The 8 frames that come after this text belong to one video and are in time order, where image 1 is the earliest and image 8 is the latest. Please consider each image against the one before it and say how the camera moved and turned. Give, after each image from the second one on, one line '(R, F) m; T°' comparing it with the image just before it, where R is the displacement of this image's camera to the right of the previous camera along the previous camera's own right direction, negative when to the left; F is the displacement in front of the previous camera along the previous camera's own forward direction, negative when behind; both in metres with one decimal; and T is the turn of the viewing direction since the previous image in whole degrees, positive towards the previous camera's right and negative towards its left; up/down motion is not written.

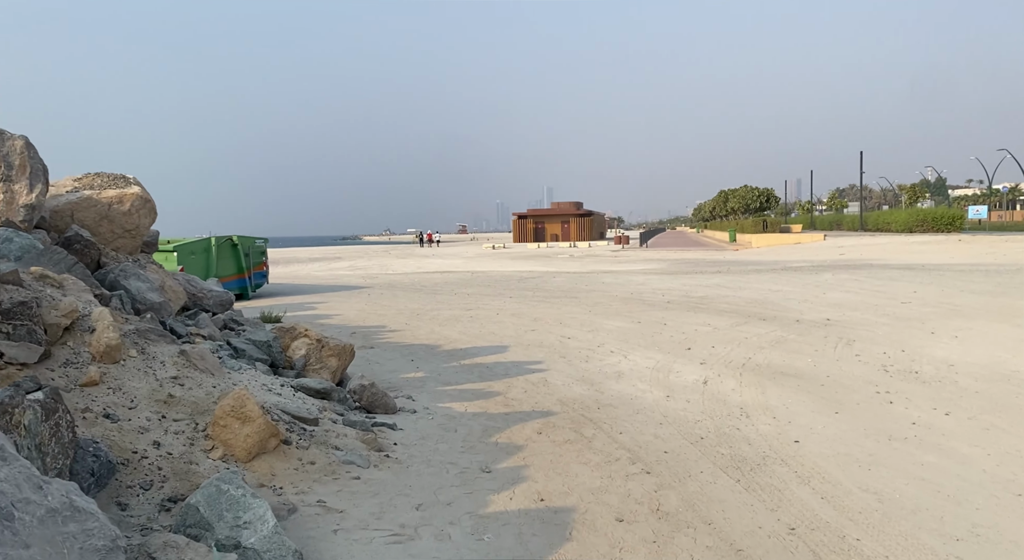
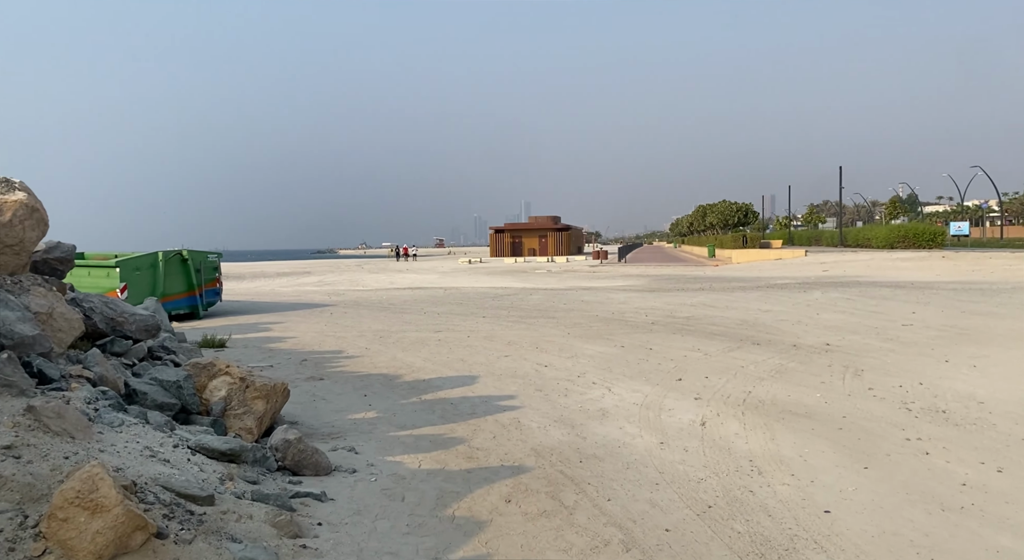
(+0.1, +1.4) m; +2°
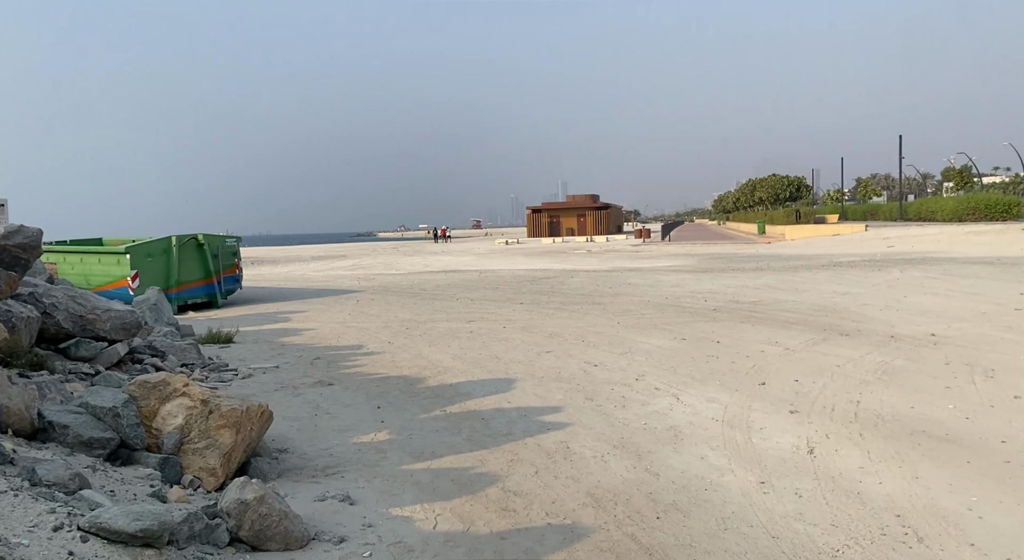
(-0.1, +1.9) m; -3°
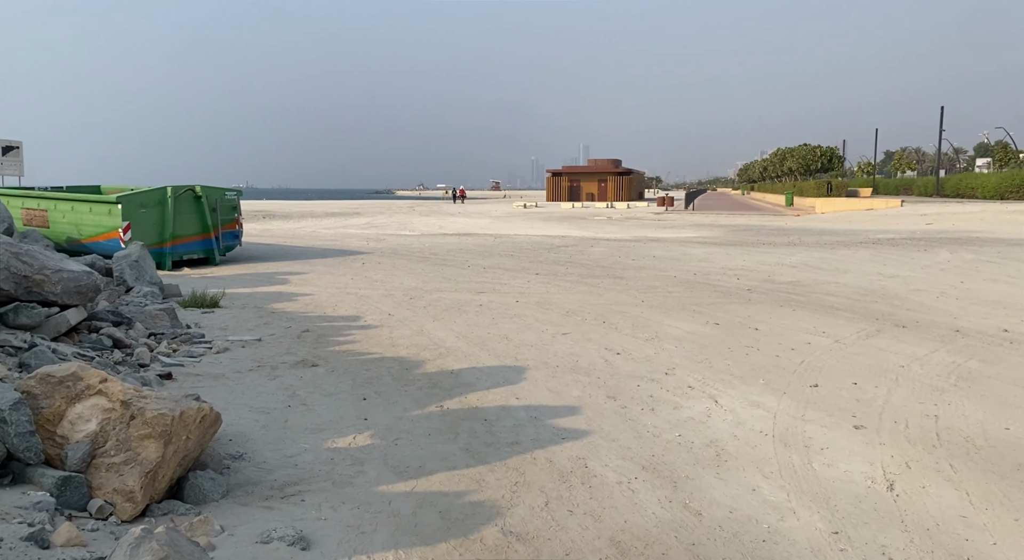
(0.0, +1.3) m; -1°
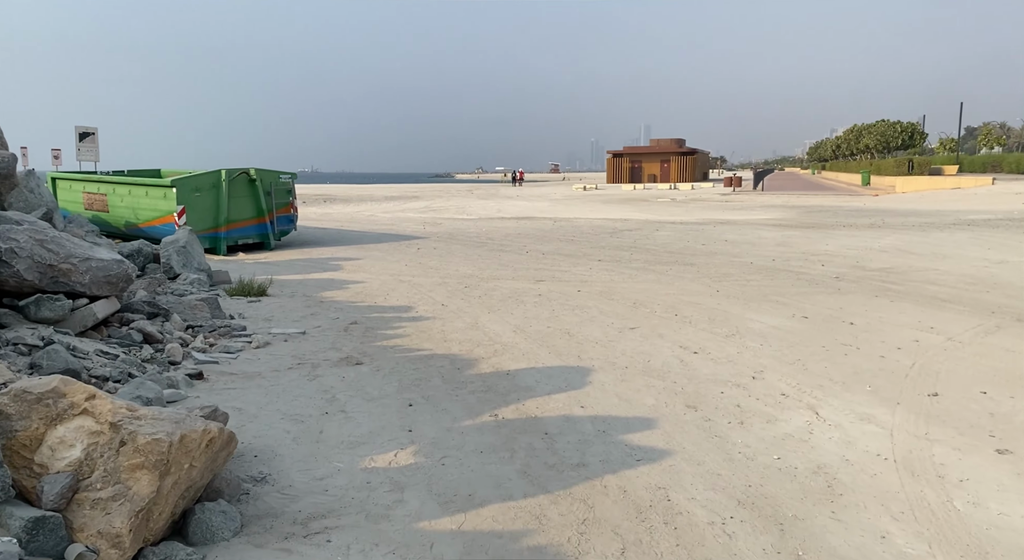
(0.0, +0.9) m; -4°
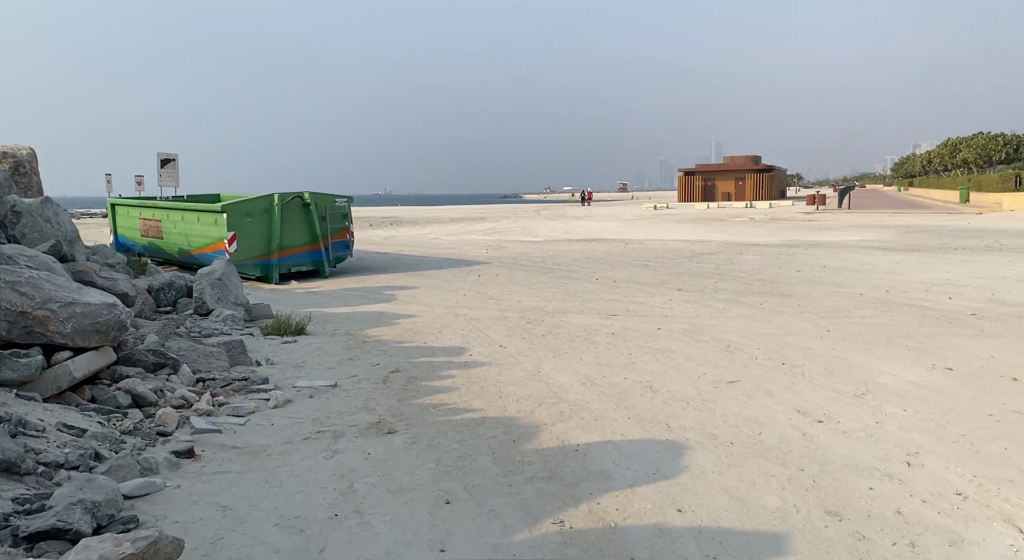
(0.0, +1.5) m; -5°
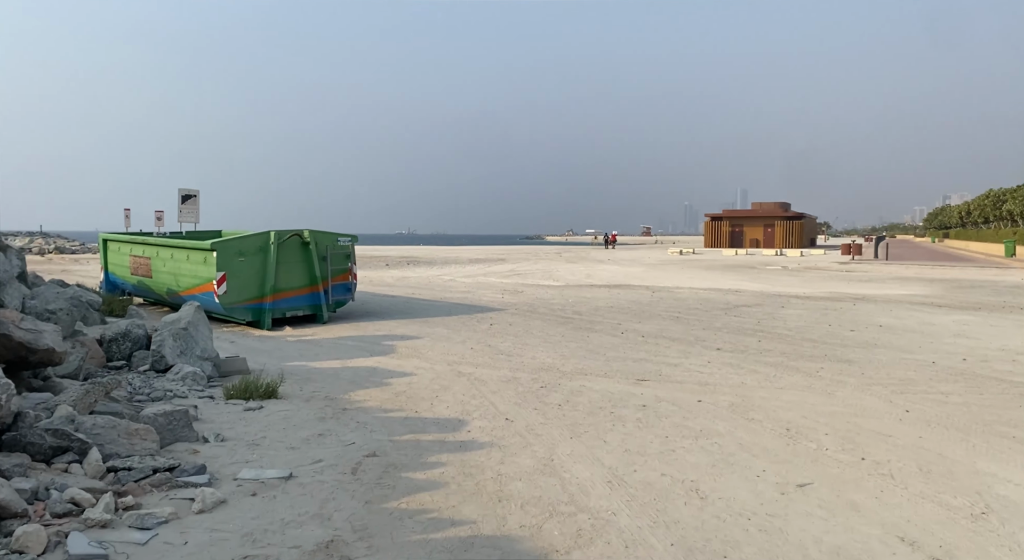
(+0.1, +1.6) m; -2°
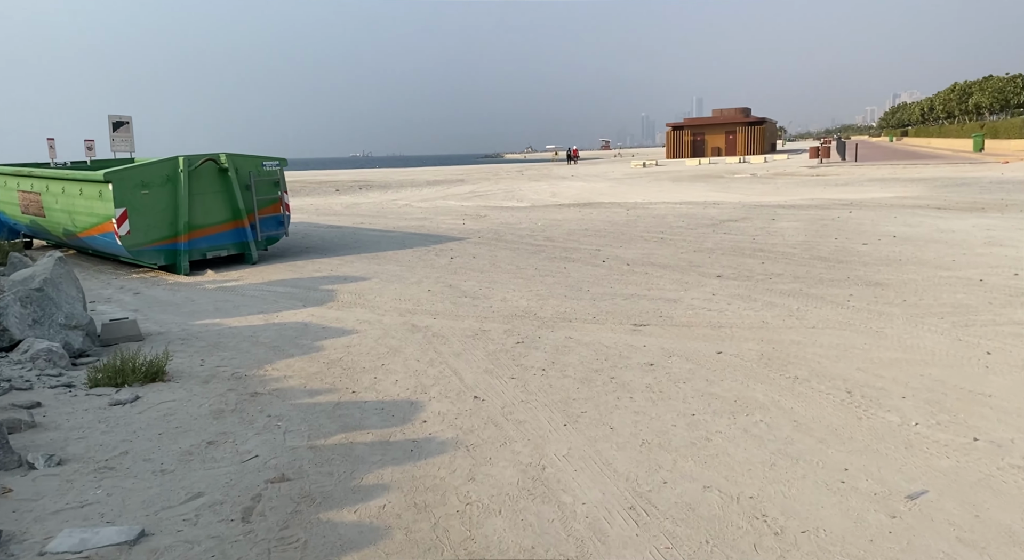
(0.0, +2.2) m; +3°
